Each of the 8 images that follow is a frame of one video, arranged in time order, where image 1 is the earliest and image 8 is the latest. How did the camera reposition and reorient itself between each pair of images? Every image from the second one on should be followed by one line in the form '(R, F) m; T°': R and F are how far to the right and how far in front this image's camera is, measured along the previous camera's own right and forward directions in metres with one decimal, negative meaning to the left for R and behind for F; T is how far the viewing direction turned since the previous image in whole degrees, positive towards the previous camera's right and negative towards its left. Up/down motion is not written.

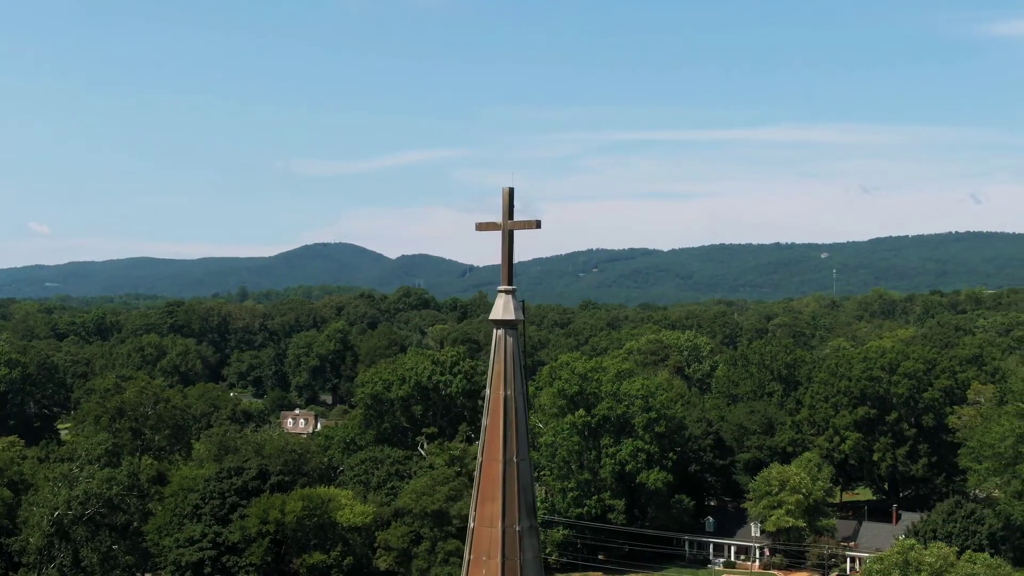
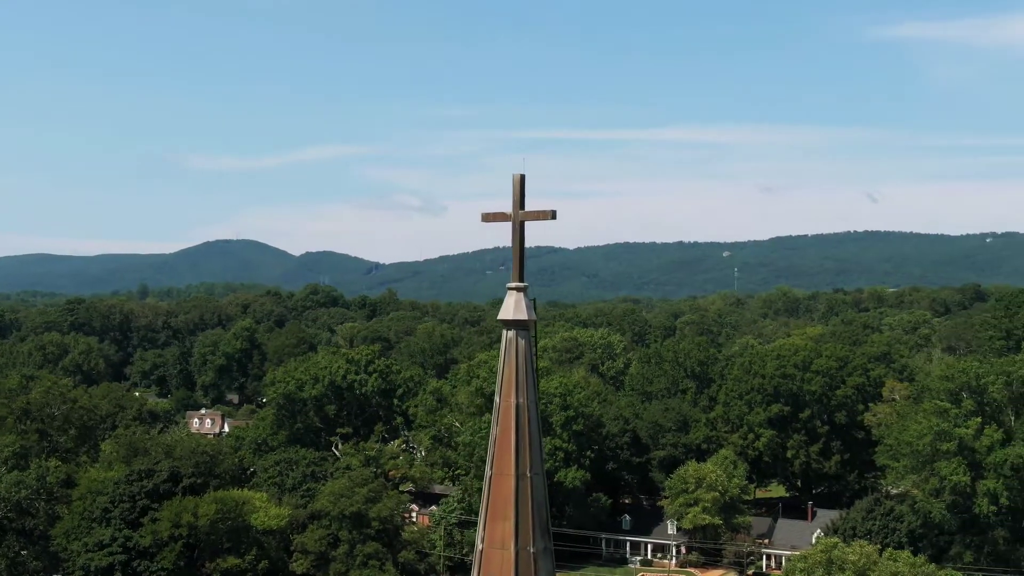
(-0.7, +0.6) m; +4°
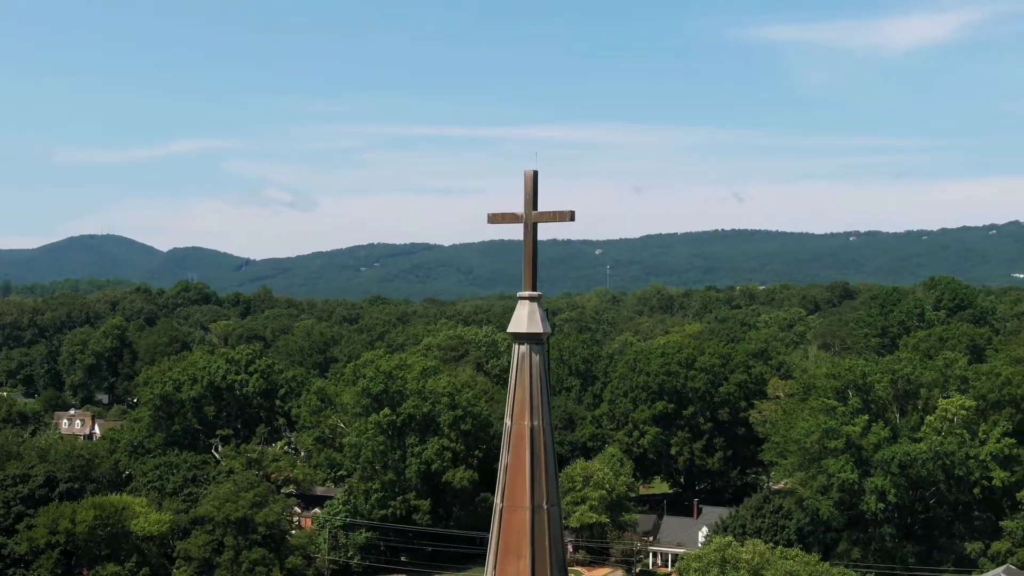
(-0.9, +0.5) m; +6°
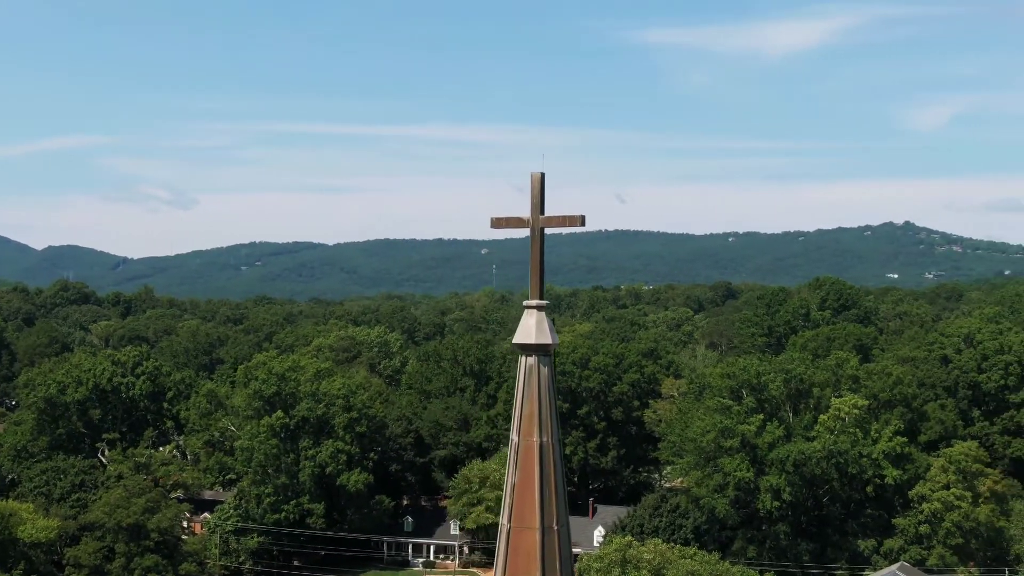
(-0.7, +0.2) m; +5°
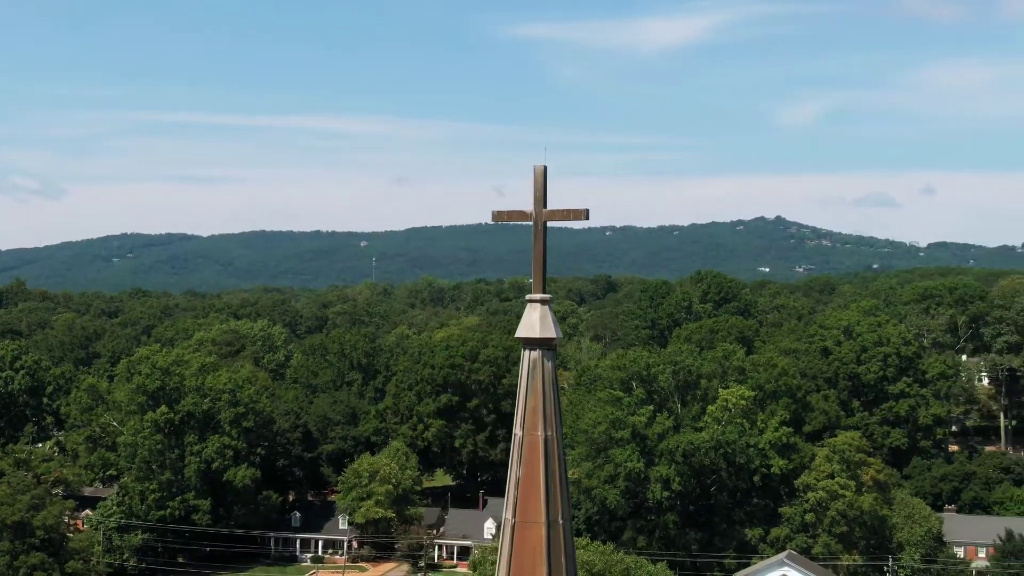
(-0.7, +0.1) m; +5°
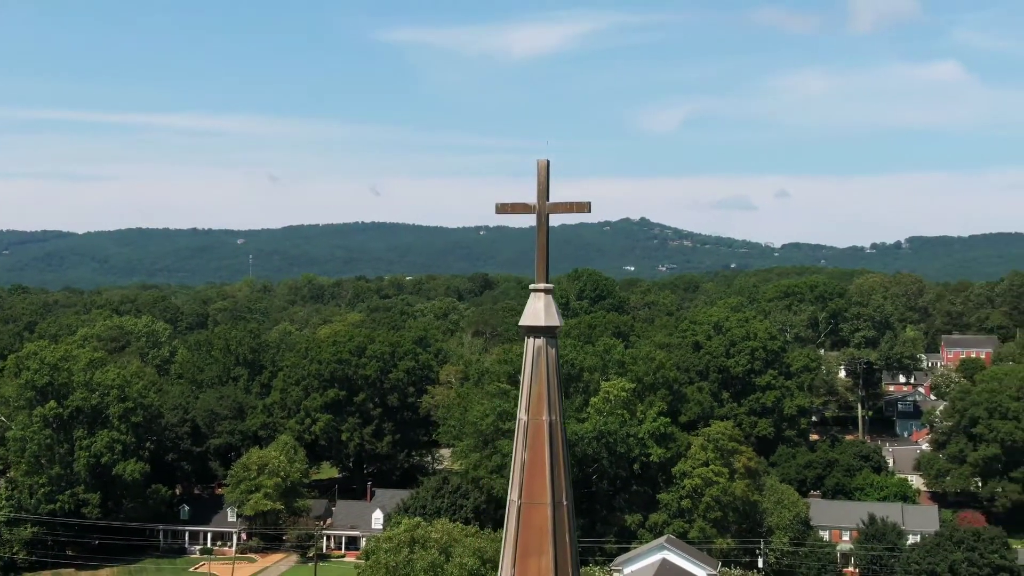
(-1.0, -1.4) m; +6°
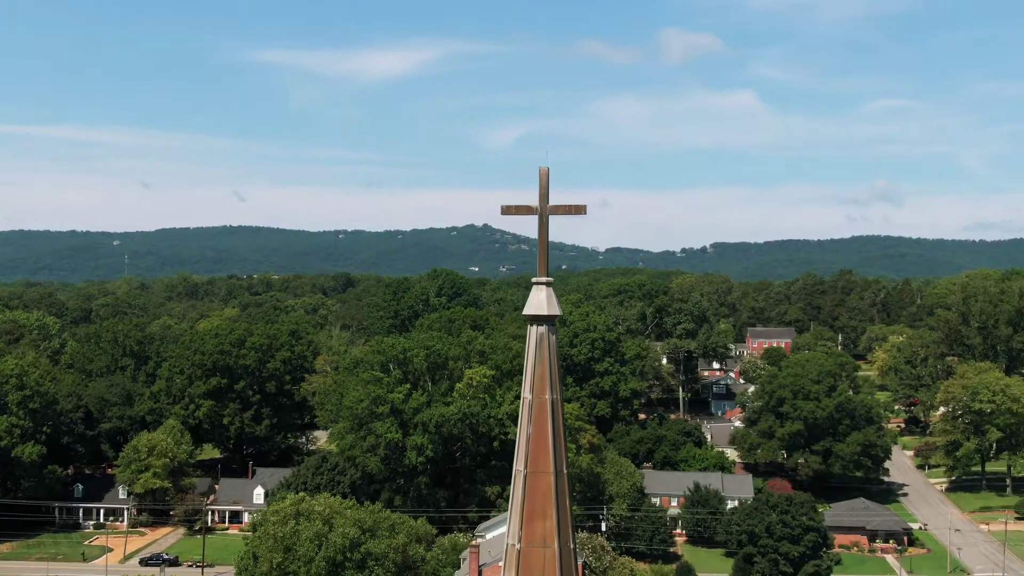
(-2.0, -5.2) m; +8°
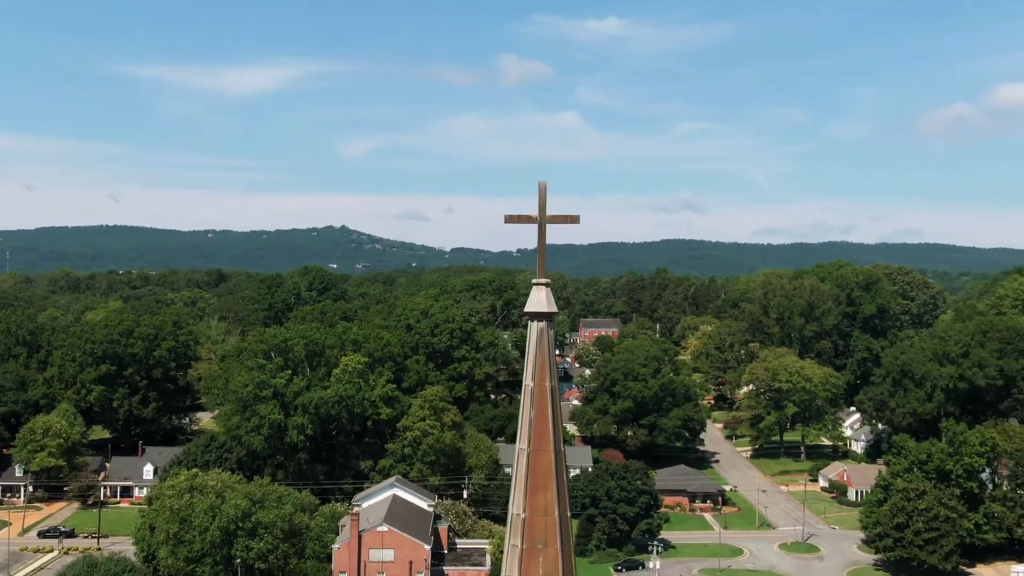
(-1.8, -6.1) m; +7°
